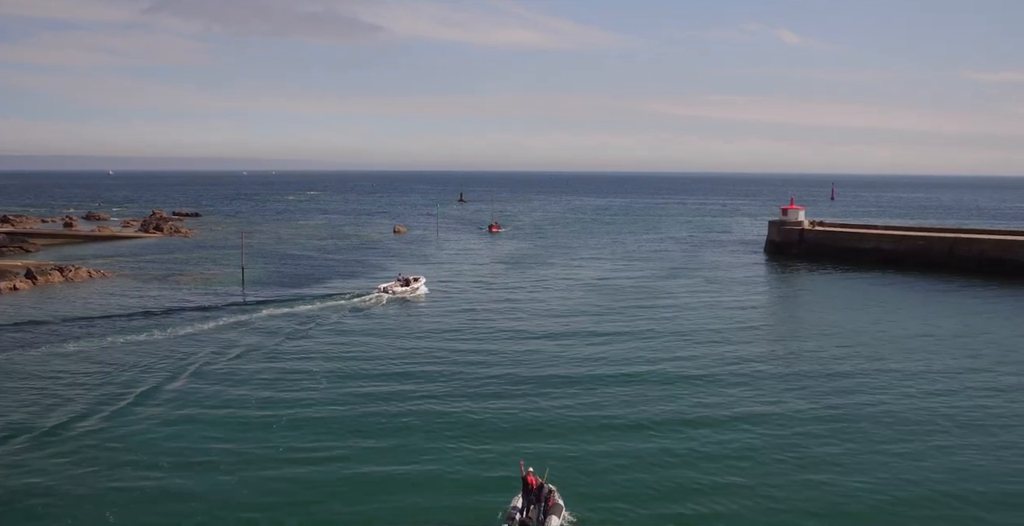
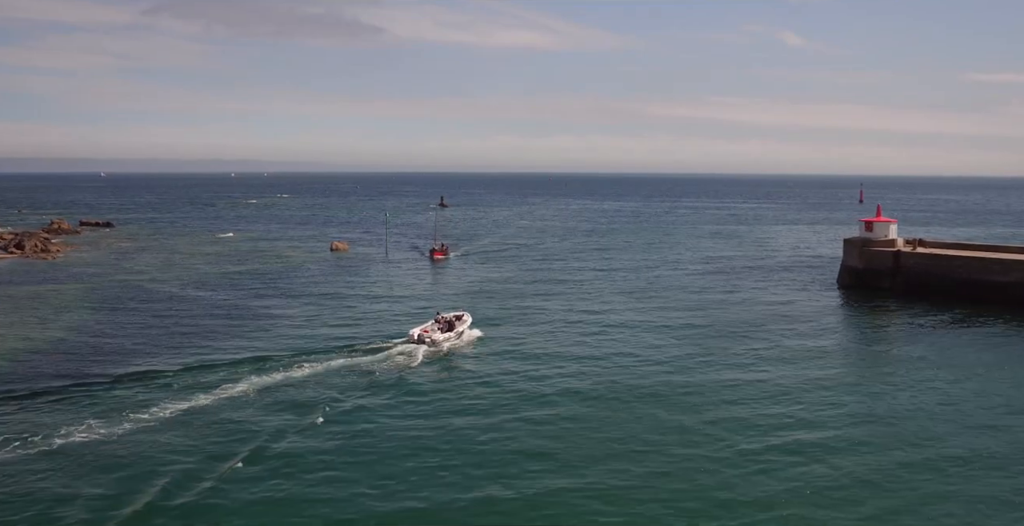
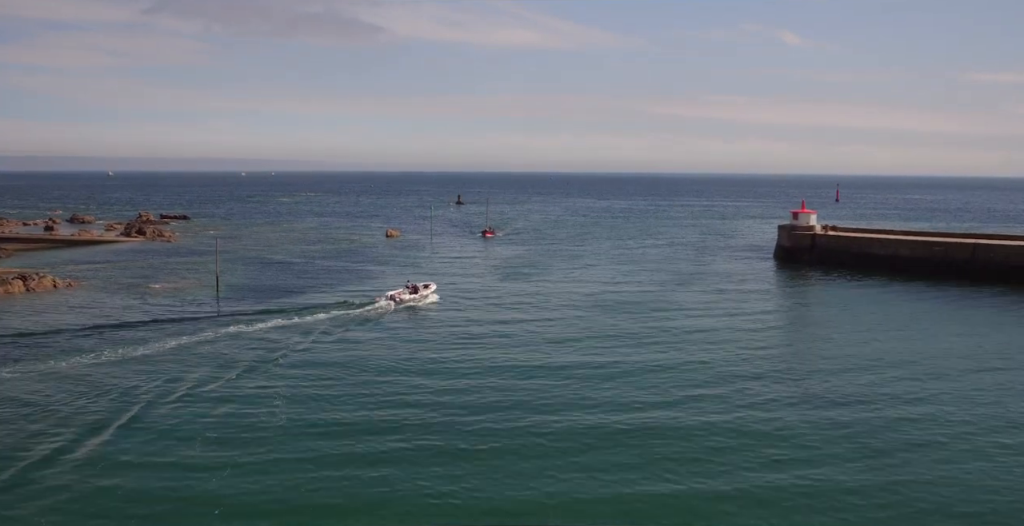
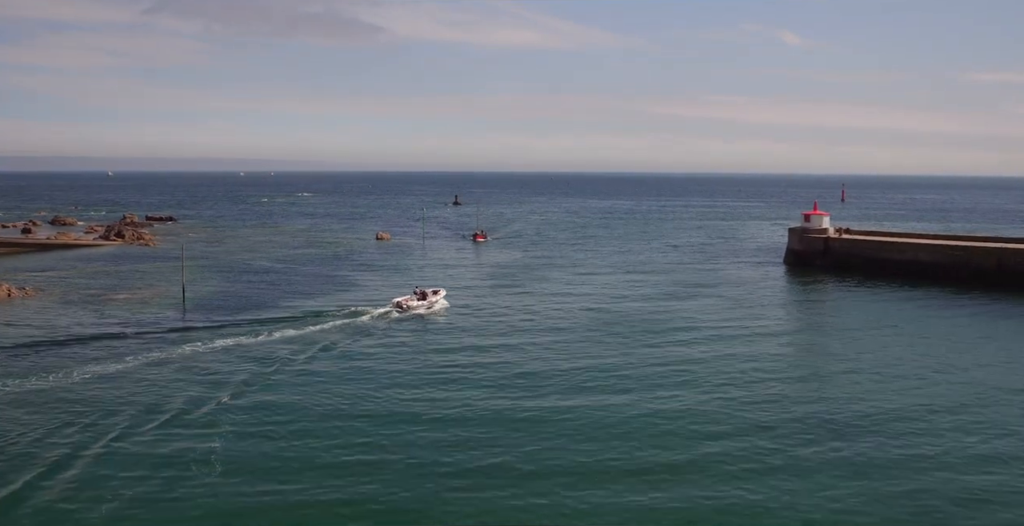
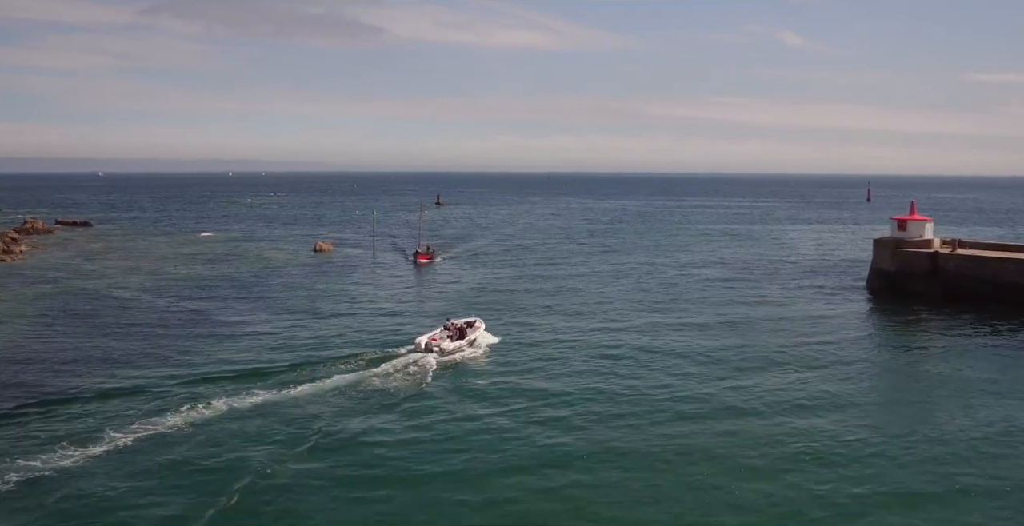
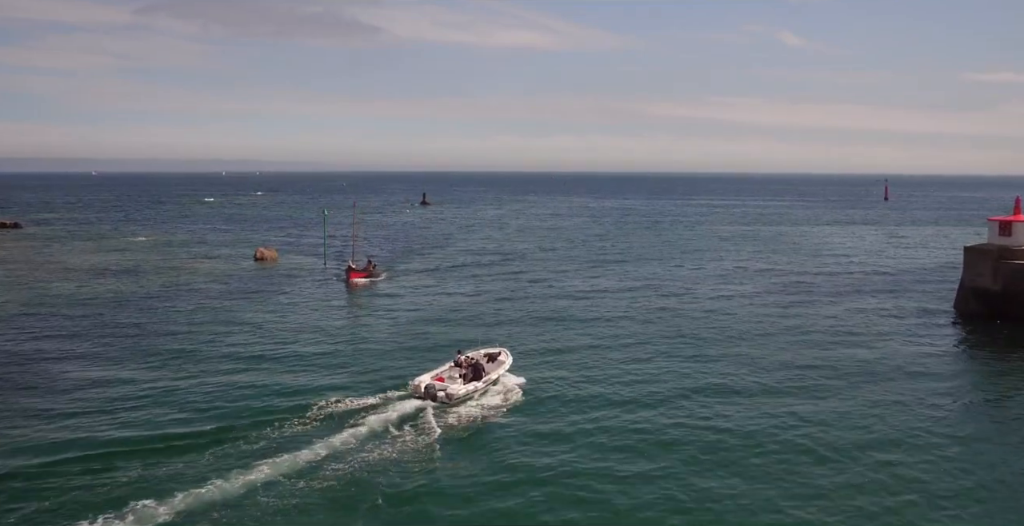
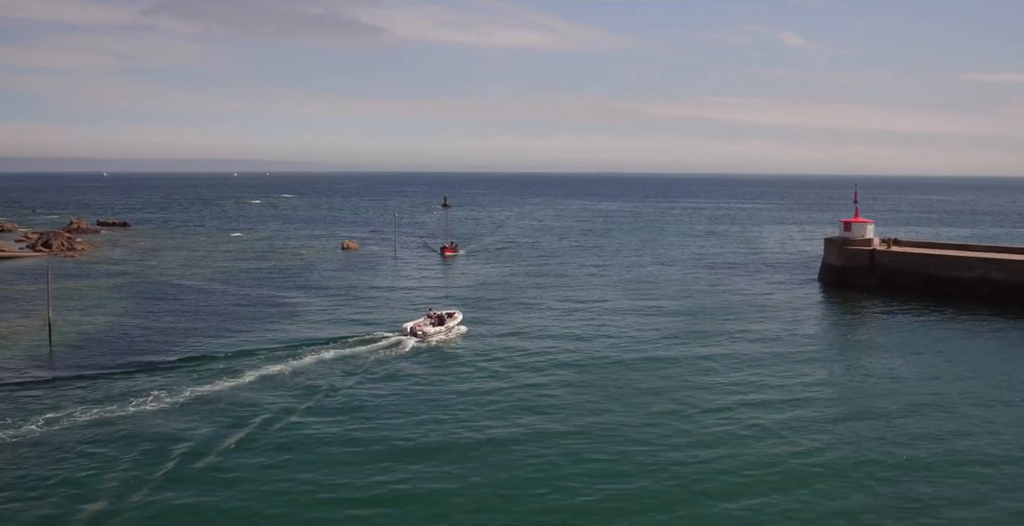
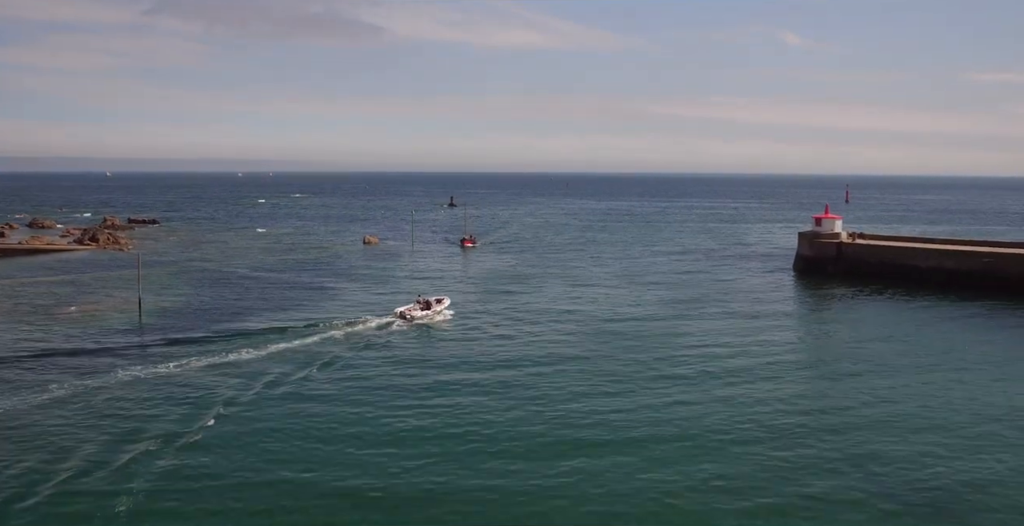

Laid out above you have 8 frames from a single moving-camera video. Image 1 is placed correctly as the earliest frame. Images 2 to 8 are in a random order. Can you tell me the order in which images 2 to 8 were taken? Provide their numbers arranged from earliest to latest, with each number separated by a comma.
3, 4, 8, 7, 2, 5, 6
